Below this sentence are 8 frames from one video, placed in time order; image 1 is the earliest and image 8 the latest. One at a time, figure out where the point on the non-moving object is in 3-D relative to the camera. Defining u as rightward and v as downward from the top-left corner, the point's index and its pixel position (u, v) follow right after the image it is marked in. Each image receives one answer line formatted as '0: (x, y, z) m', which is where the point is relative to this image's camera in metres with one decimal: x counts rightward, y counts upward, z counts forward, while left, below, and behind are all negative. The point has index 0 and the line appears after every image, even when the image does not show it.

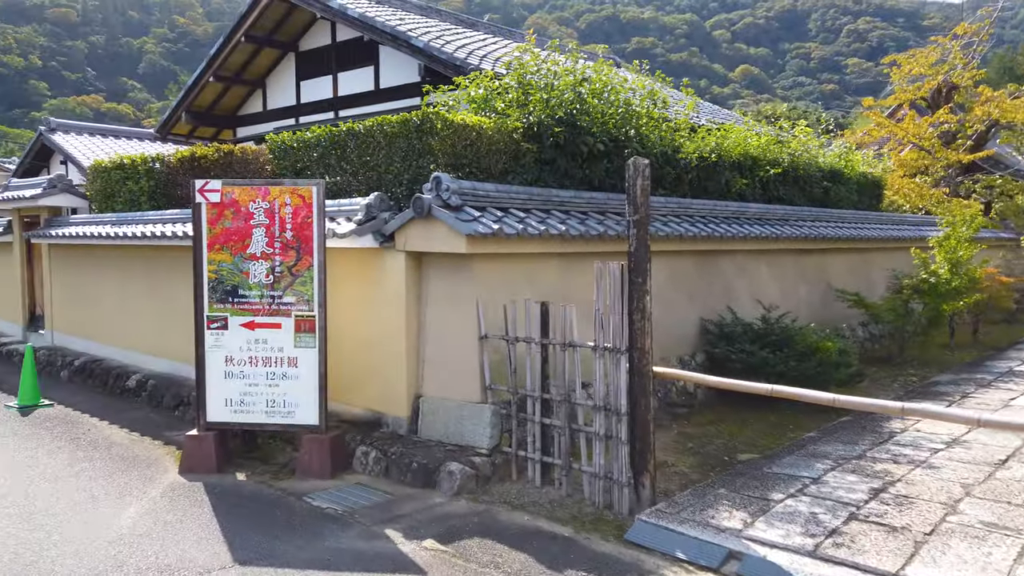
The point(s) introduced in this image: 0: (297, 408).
0: (-1.7, -0.9, +5.7) m
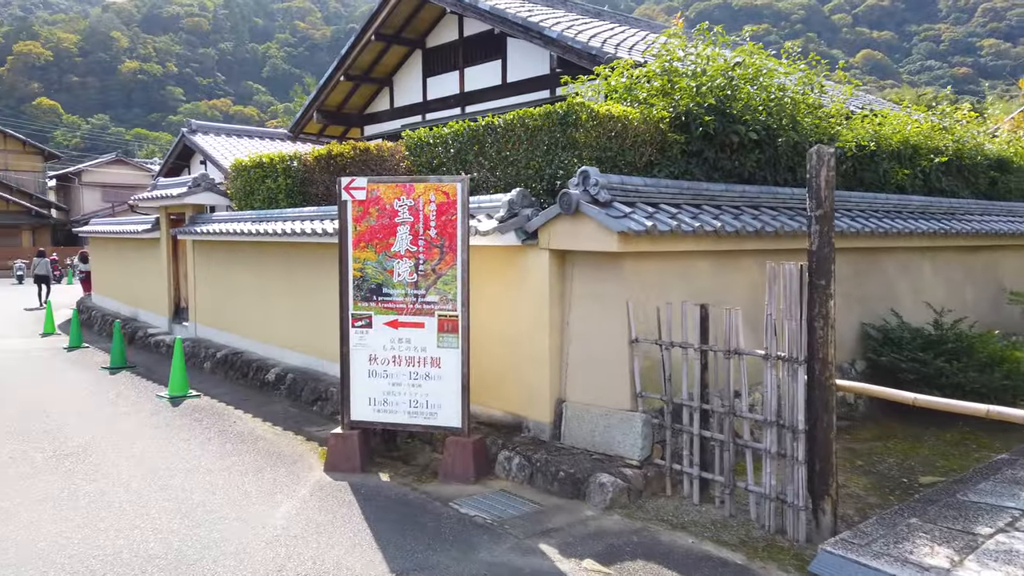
0: (-0.5, -0.9, +5.6) m
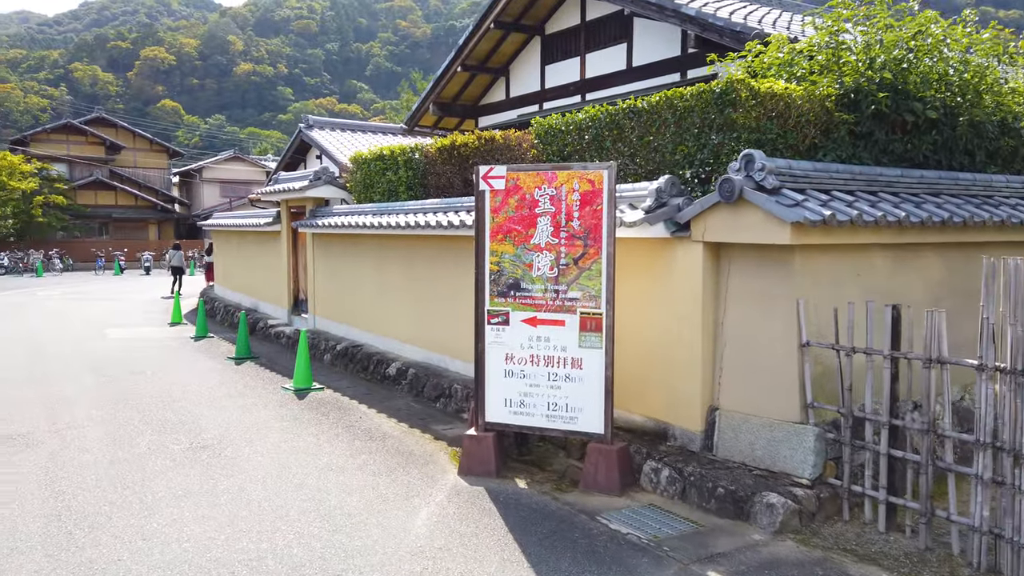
0: (+0.5, -0.9, +5.2) m
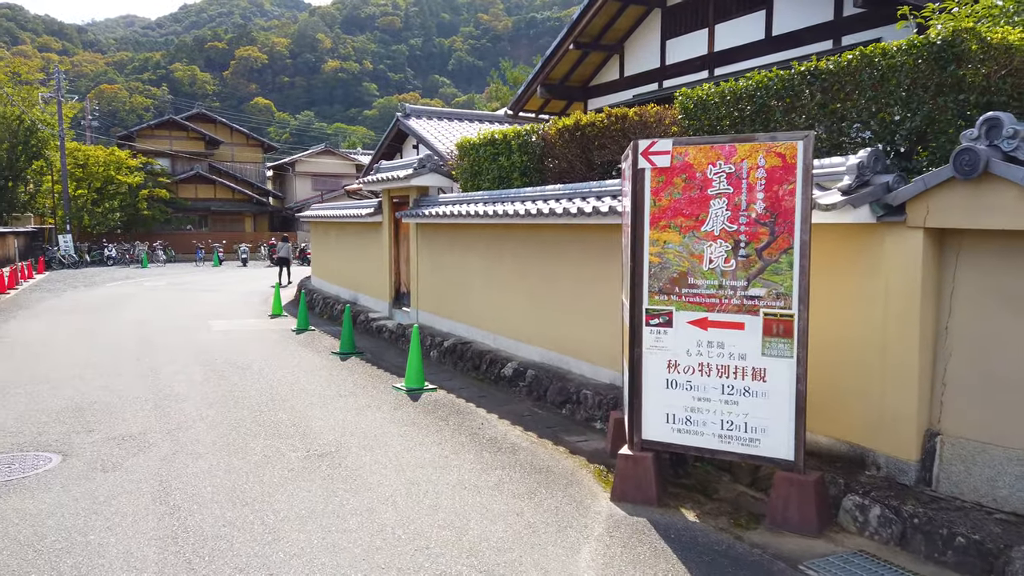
0: (+1.5, -0.9, +4.3) m
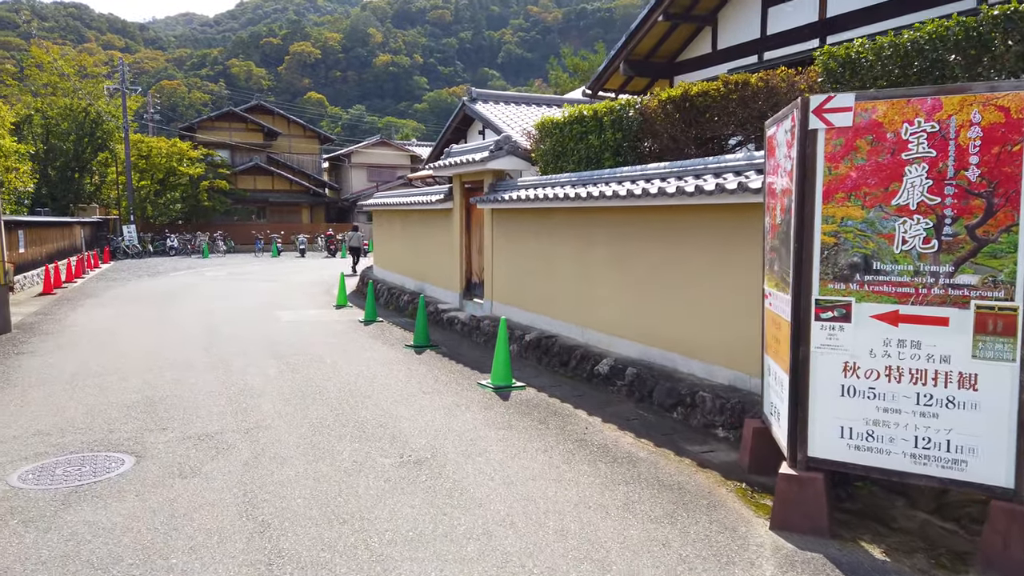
0: (+2.2, -0.8, +3.5) m
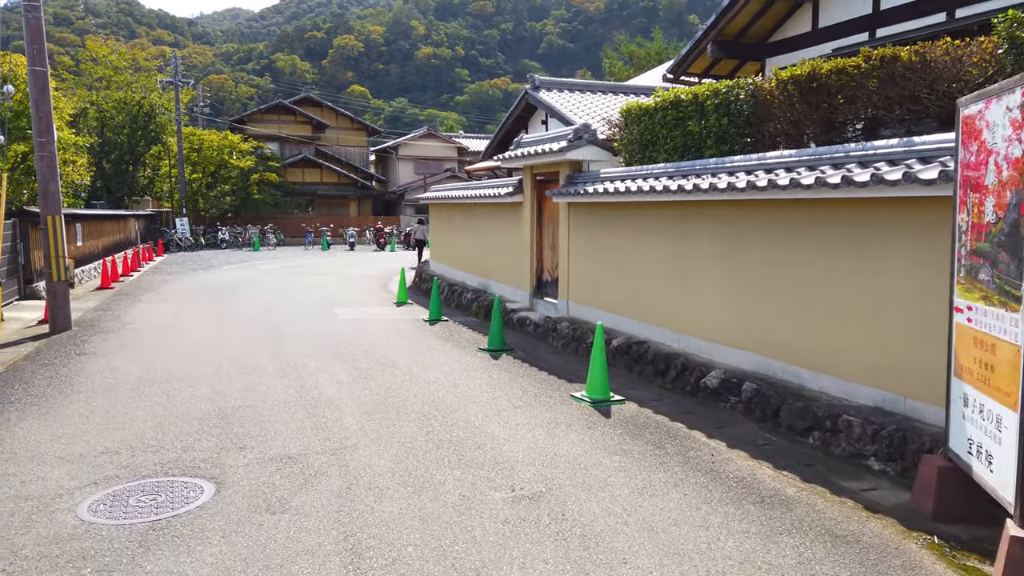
0: (+2.9, -0.9, +2.7) m
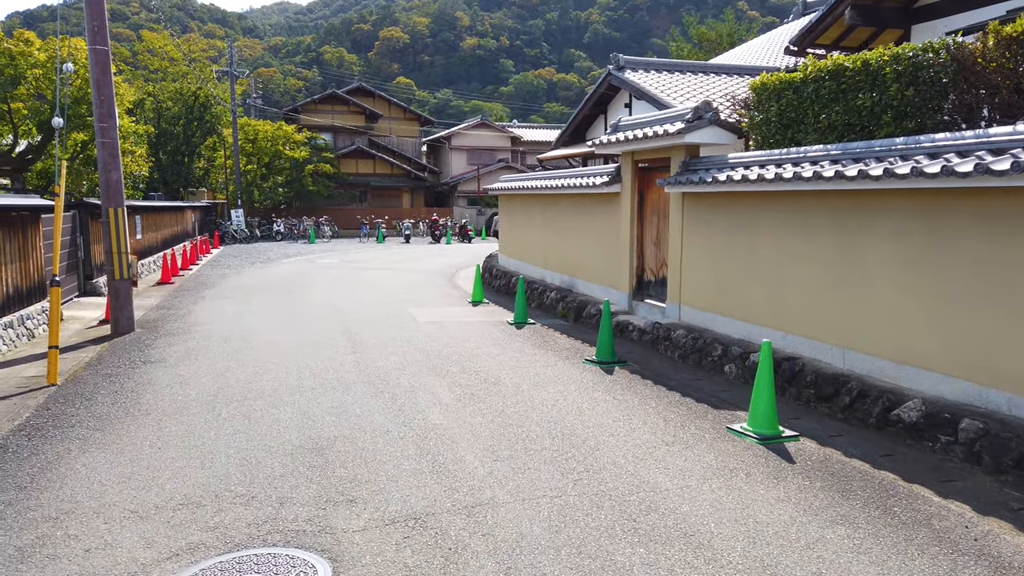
0: (+3.7, -1.0, +1.4) m
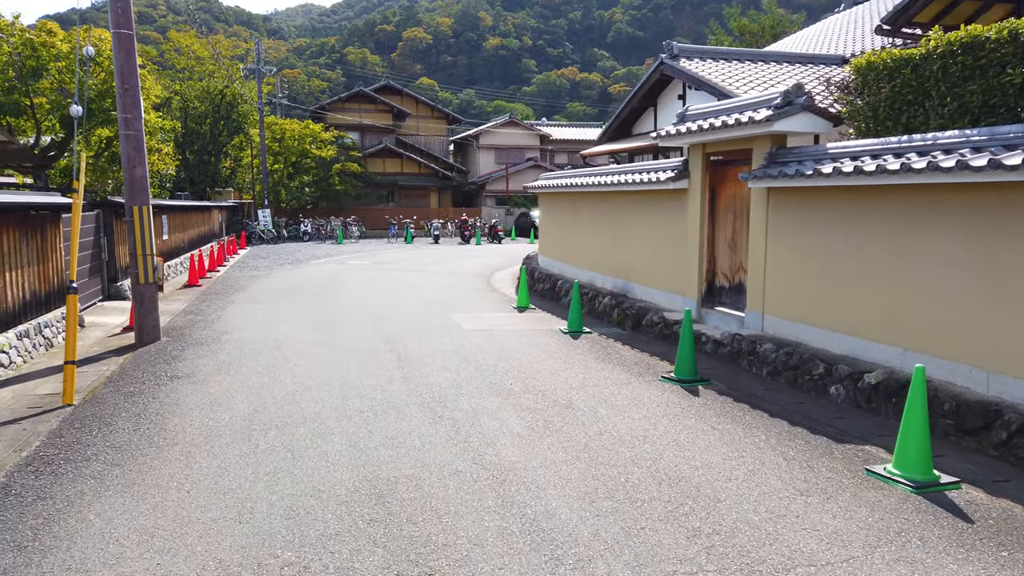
0: (+4.2, -1.1, +0.3) m
